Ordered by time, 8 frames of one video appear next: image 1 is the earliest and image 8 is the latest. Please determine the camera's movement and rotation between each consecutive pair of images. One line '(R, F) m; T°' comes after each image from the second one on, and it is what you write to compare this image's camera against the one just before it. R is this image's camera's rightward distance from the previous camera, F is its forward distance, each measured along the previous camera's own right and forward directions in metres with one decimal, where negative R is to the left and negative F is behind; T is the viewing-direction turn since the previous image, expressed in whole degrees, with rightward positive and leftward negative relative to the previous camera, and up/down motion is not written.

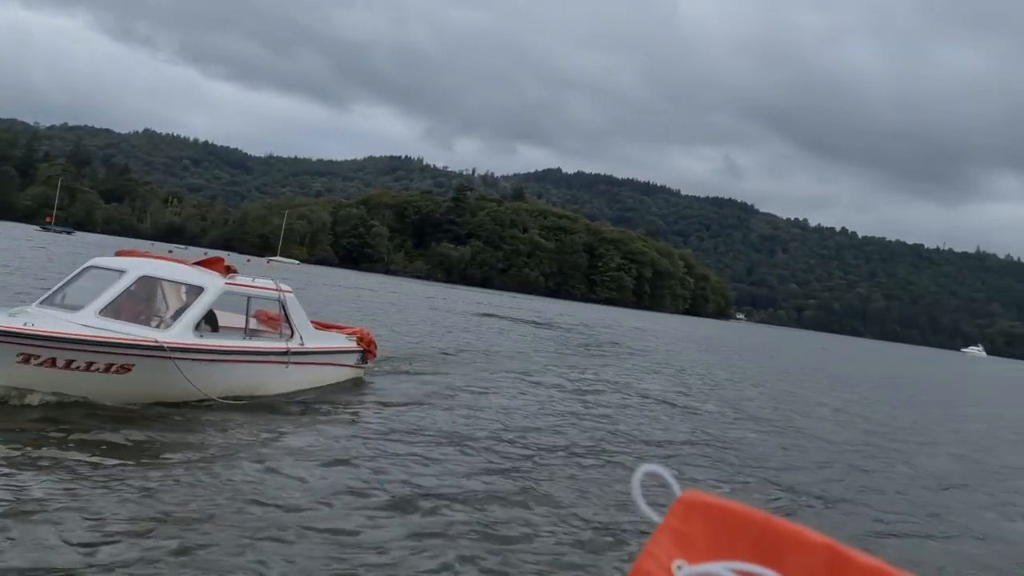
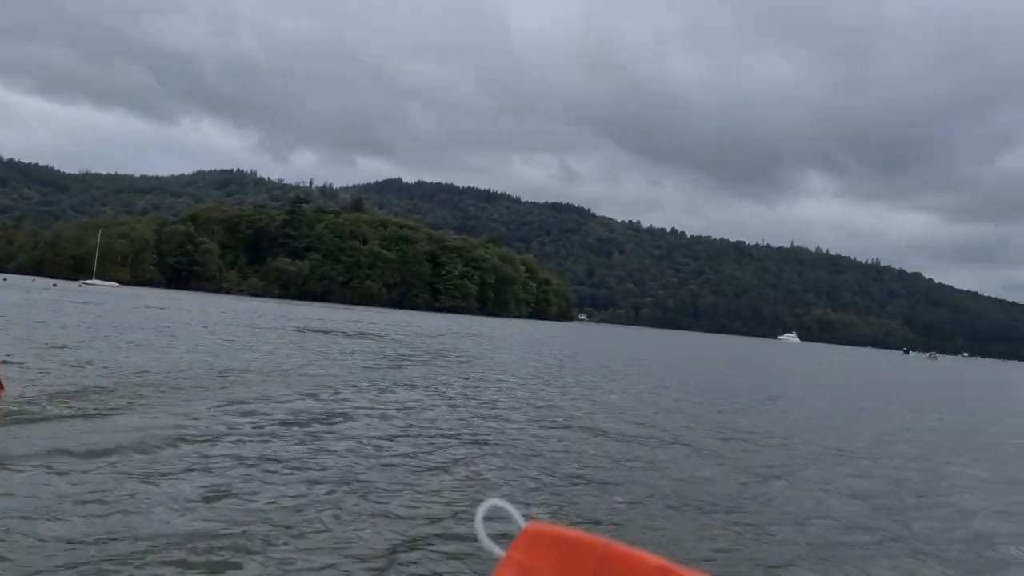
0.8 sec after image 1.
(+2.0, +4.0) m; +10°
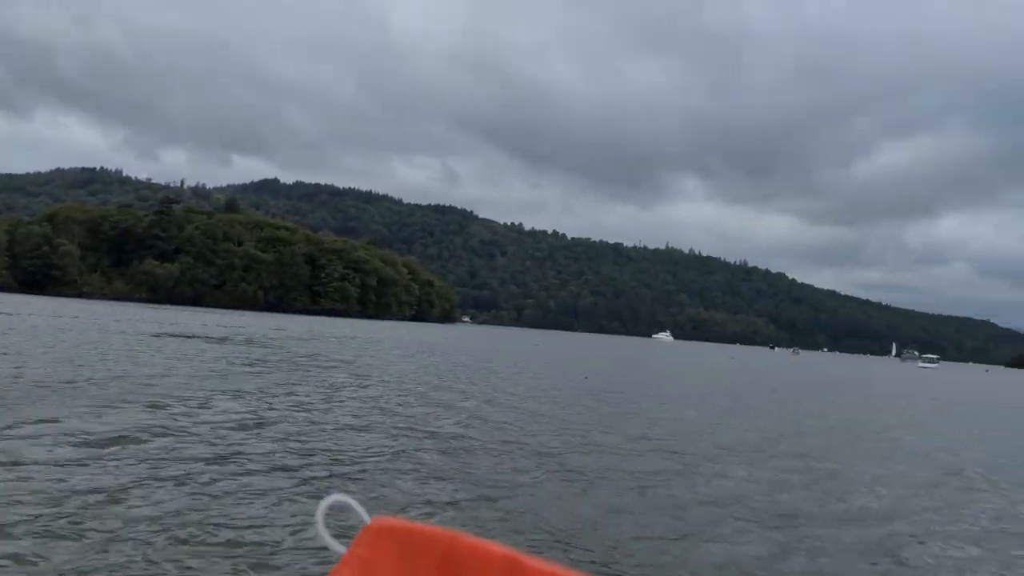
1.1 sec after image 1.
(-2.2, -6.8) m; -7°
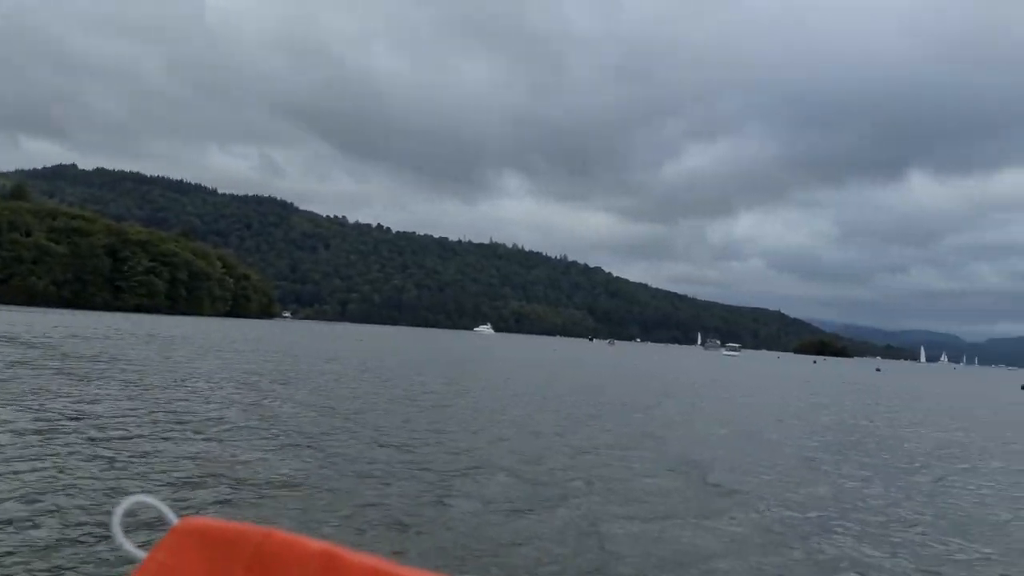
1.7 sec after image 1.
(-2.1, +1.2) m; +12°
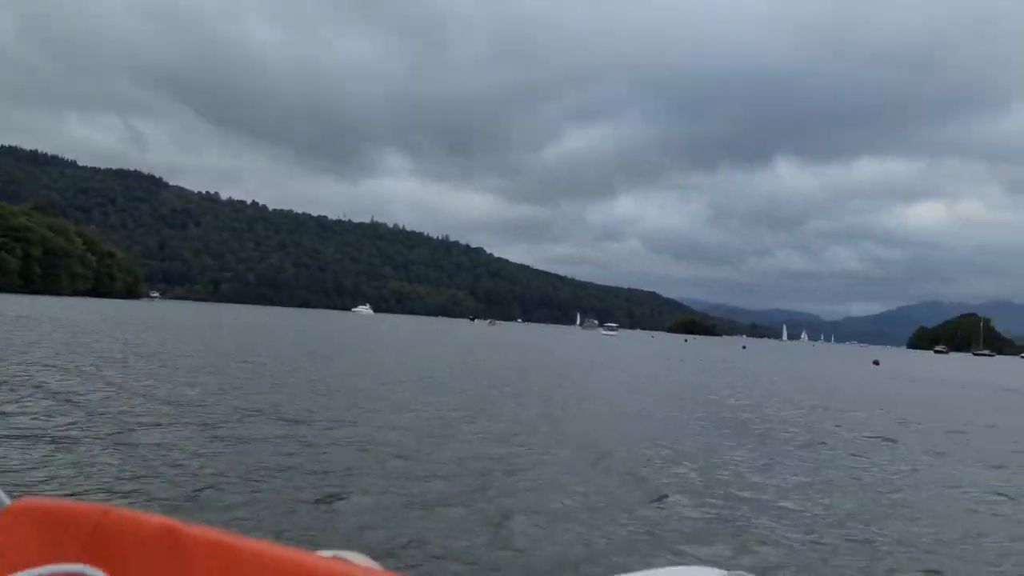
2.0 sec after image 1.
(+0.9, -1.0) m; +8°
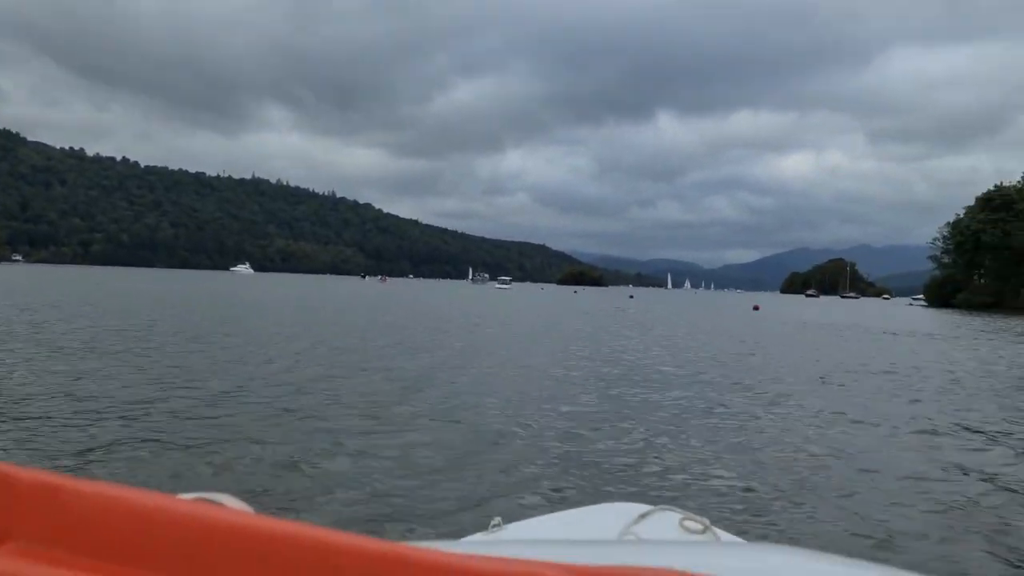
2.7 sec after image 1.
(+0.5, 0.0) m; +7°
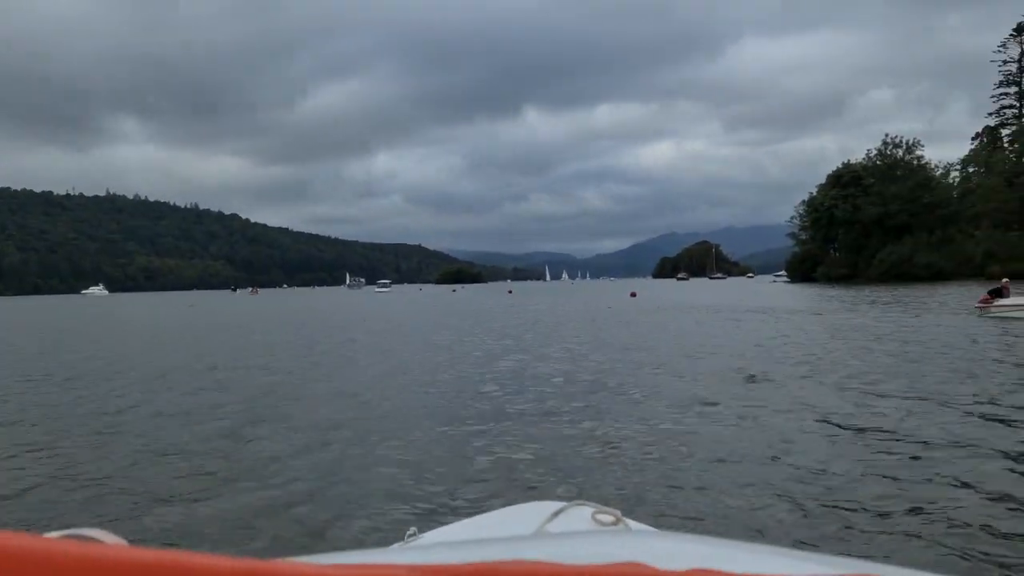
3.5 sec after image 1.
(-0.1, +0.3) m; +8°
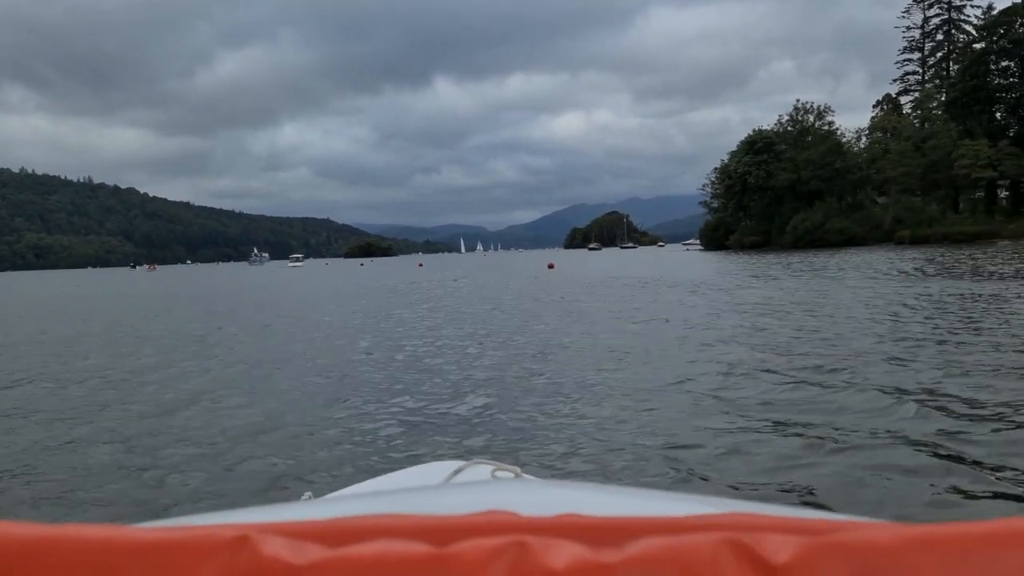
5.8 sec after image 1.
(-0.2, +2.0) m; +6°
